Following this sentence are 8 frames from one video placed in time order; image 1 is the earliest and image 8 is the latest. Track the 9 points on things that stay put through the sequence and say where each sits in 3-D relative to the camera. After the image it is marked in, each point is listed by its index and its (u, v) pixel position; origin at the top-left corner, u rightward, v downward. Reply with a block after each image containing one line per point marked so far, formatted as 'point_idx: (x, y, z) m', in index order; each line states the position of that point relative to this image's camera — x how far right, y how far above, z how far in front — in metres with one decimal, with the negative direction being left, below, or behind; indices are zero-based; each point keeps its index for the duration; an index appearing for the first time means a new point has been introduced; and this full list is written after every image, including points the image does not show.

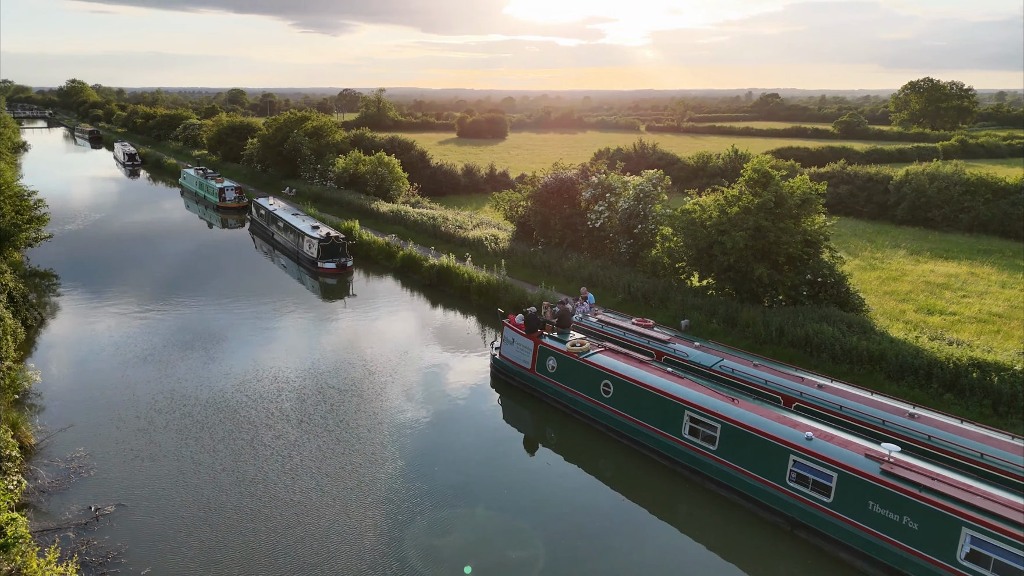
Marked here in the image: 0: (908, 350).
0: (+8.3, -1.3, +15.2) m
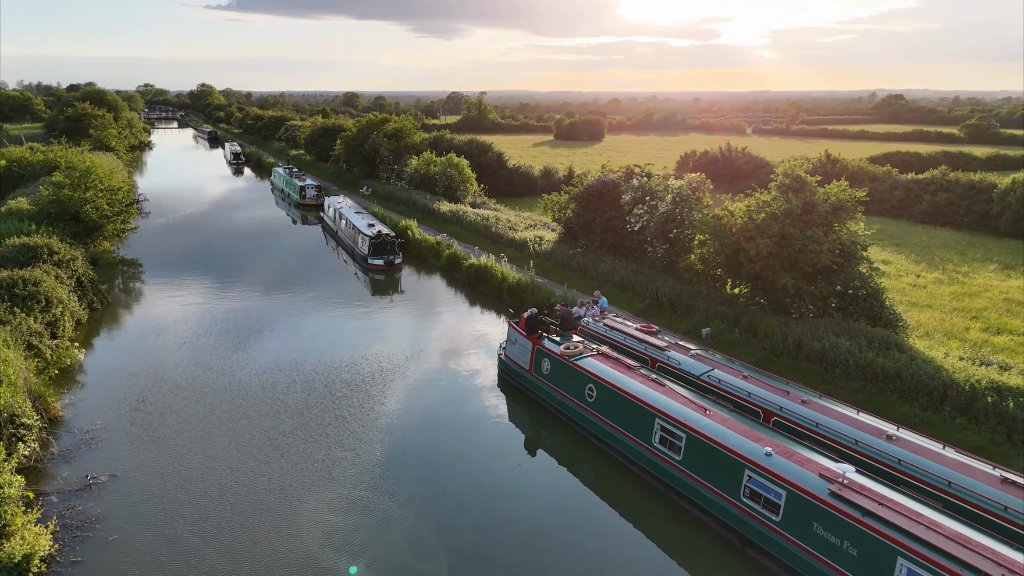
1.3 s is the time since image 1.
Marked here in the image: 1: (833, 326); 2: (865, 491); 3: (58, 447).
0: (+8.1, -1.6, +14.2) m
1: (+7.5, -0.9, +17.0) m
2: (+4.5, -2.6, +9.3) m
3: (-8.5, -3.0, +13.5) m
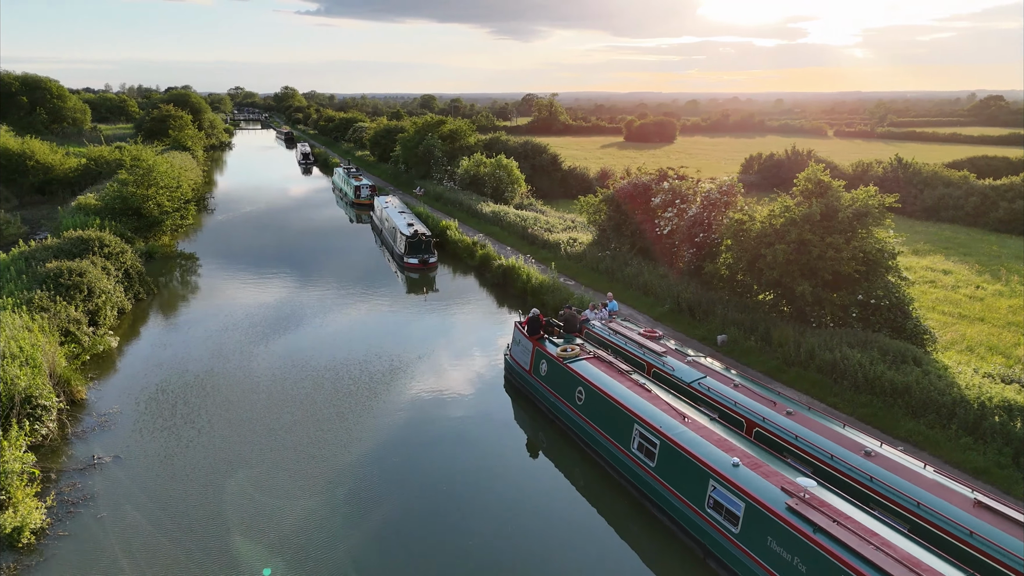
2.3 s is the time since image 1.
0: (+7.9, -1.8, +13.5) m
1: (+7.6, -1.1, +16.3) m
2: (+3.8, -2.7, +9.0) m
3: (-8.7, -2.8, +14.4) m
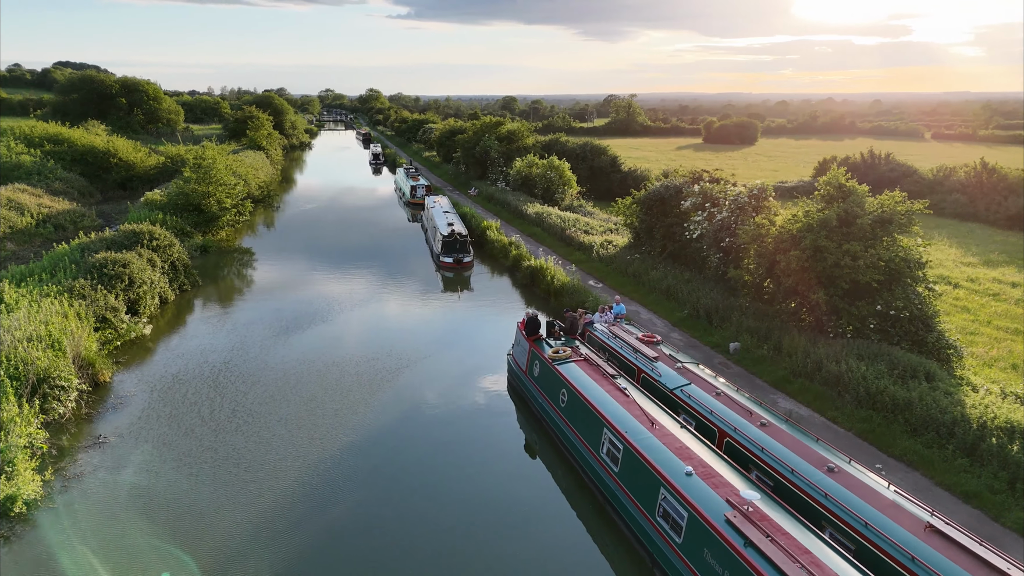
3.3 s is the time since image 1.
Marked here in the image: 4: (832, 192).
0: (+7.5, -2.0, +12.8) m
1: (+7.5, -1.3, +15.6) m
2: (+3.0, -2.8, +8.7) m
3: (-9.0, -2.6, +15.4) m
4: (+7.8, +2.3, +17.7) m
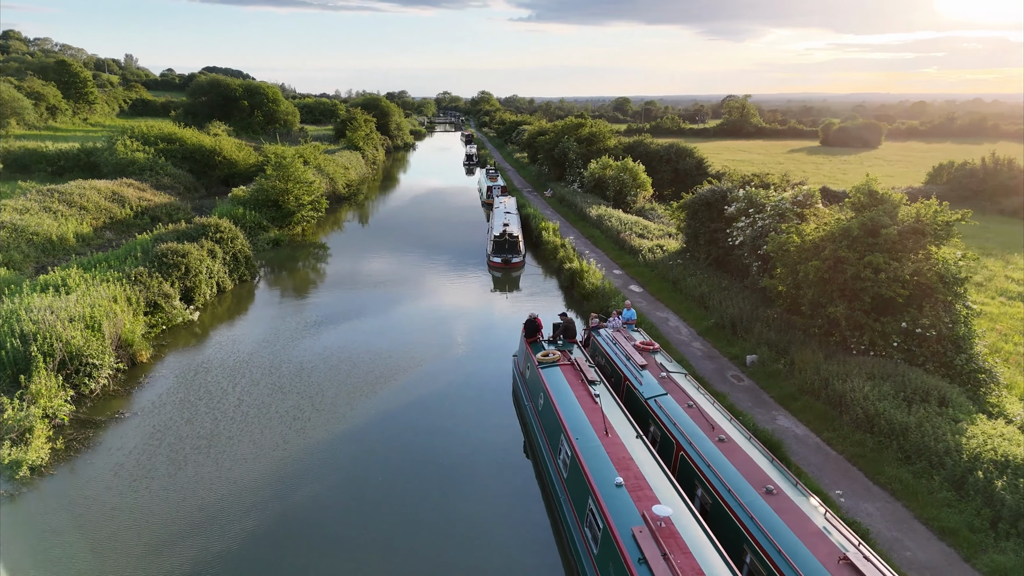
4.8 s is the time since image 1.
0: (+6.9, -2.3, +11.8) m
1: (+7.3, -1.6, +14.6) m
2: (+1.8, -2.9, +8.4) m
3: (-9.0, -2.3, +16.8) m
4: (+8.0, +2.0, +16.6) m
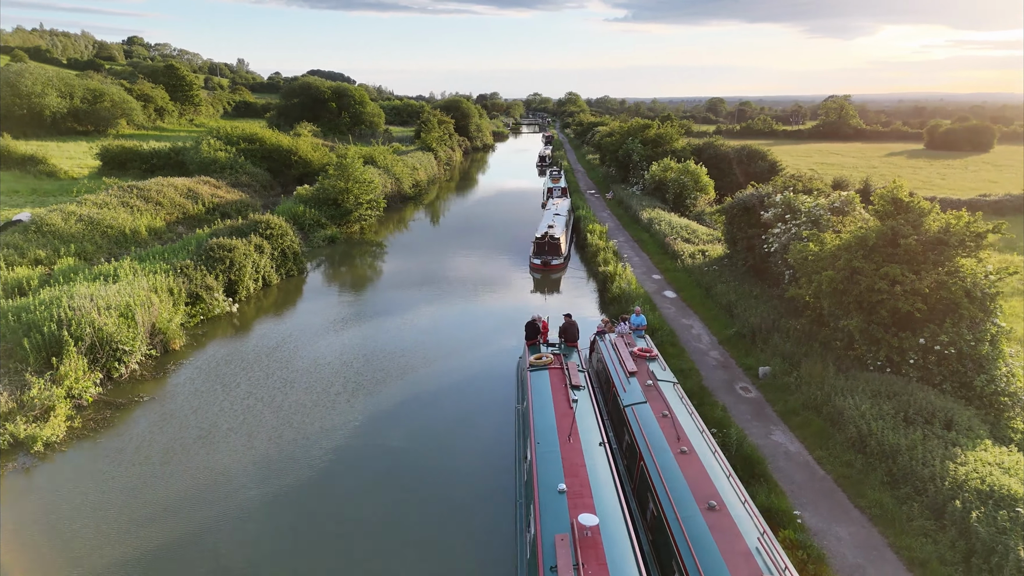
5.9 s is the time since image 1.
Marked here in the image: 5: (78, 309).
0: (+6.3, -2.5, +11.1) m
1: (+7.1, -1.8, +13.8) m
2: (+0.8, -3.0, +8.3) m
3: (-8.9, -2.1, +17.9) m
4: (+8.1, +1.7, +15.7) m
5: (-9.9, -0.5, +16.6) m
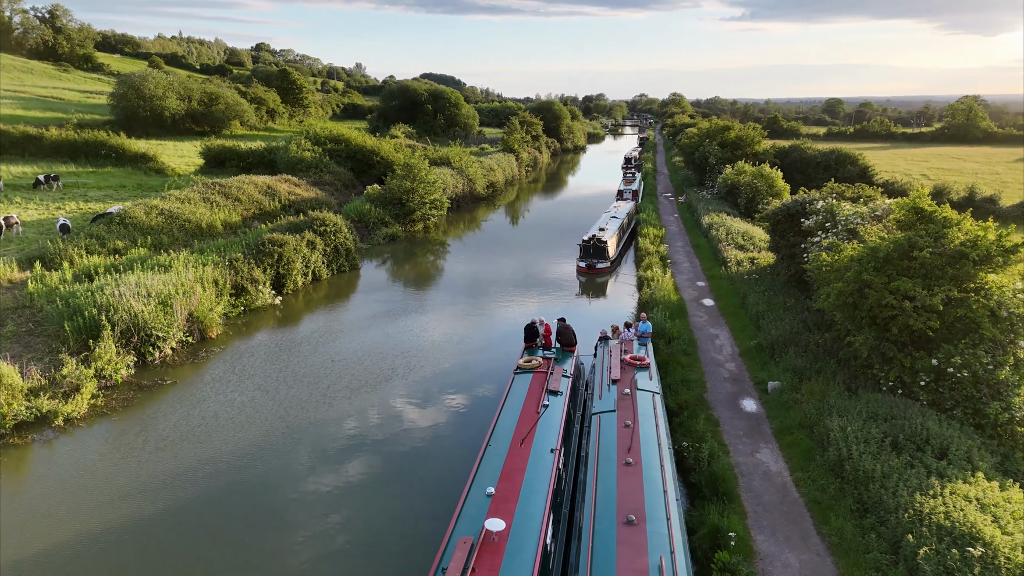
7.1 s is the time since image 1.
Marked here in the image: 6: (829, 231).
0: (+5.5, -2.8, +10.3) m
1: (+6.6, -2.1, +12.9) m
2: (-0.3, -3.0, +8.3) m
3: (-8.7, -1.8, +19.1) m
4: (+8.0, +1.4, +14.6) m
5: (-9.7, -0.2, +17.9) m
6: (+8.6, +1.5, +19.6) m
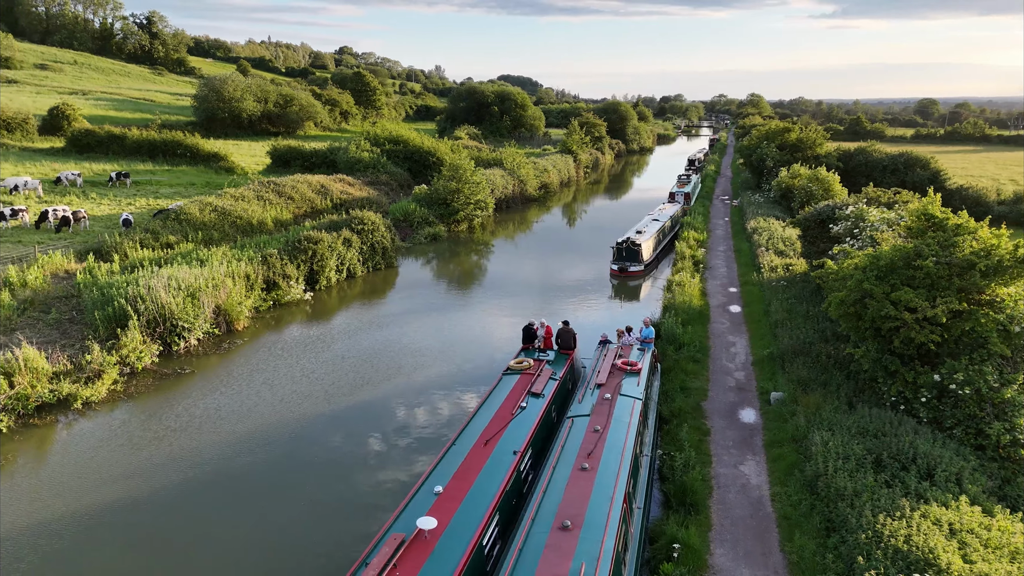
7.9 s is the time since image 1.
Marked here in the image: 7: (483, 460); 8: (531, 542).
0: (+4.8, -2.9, +9.8) m
1: (+6.2, -2.3, +12.3) m
2: (-1.2, -3.0, +8.4) m
3: (-8.4, -1.7, +19.9) m
4: (+7.9, +1.2, +13.9) m
5: (-9.5, 0.0, +18.9) m
6: (+8.9, +1.3, +18.8) m
7: (-0.4, -2.6, +10.7) m
8: (+0.3, -3.0, +8.6) m
